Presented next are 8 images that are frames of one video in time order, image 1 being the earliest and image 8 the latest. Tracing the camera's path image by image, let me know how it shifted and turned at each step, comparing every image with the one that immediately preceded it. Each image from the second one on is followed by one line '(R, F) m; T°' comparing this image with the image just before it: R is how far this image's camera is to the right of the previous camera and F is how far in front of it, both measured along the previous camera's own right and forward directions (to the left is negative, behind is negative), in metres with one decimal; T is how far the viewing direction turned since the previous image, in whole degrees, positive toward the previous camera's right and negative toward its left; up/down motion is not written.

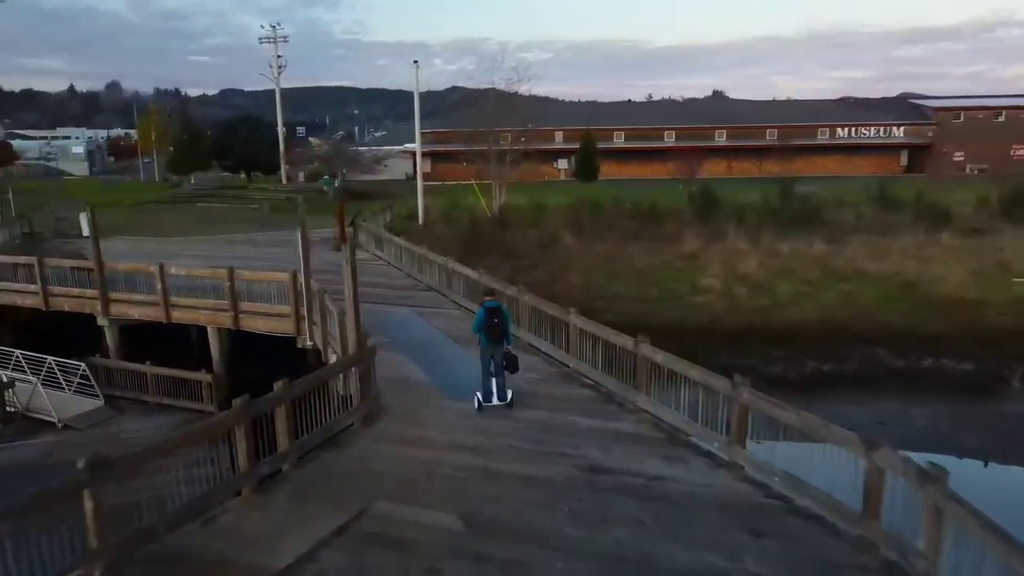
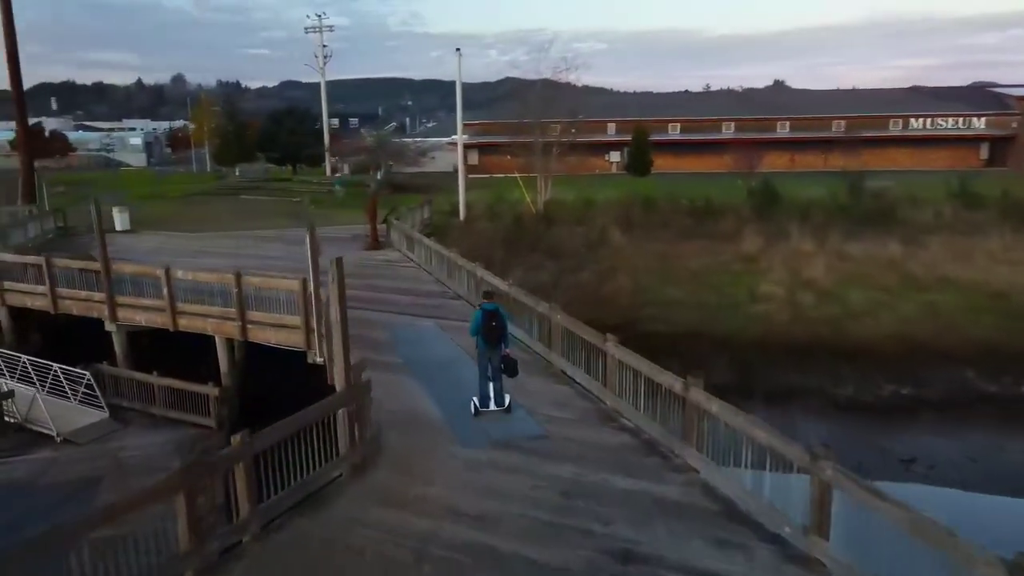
(+0.3, +1.5) m; -4°
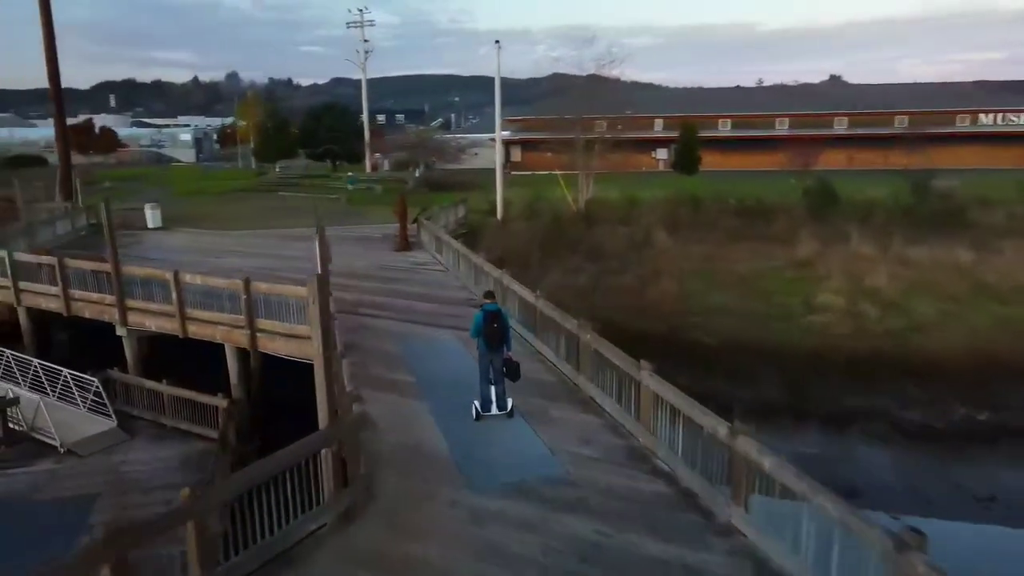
(+0.2, +1.0) m; -4°
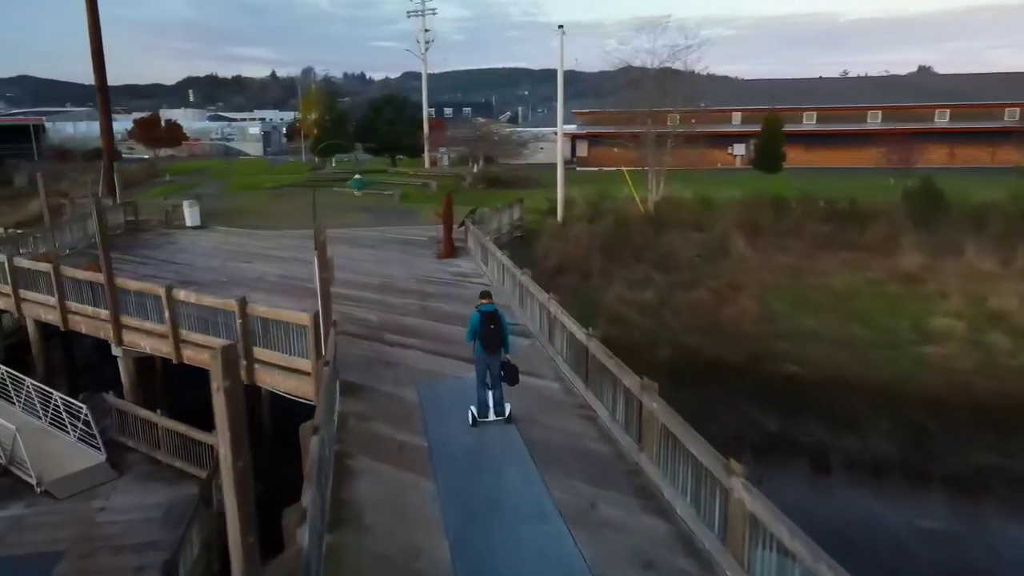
(+0.2, +2.1) m; -5°
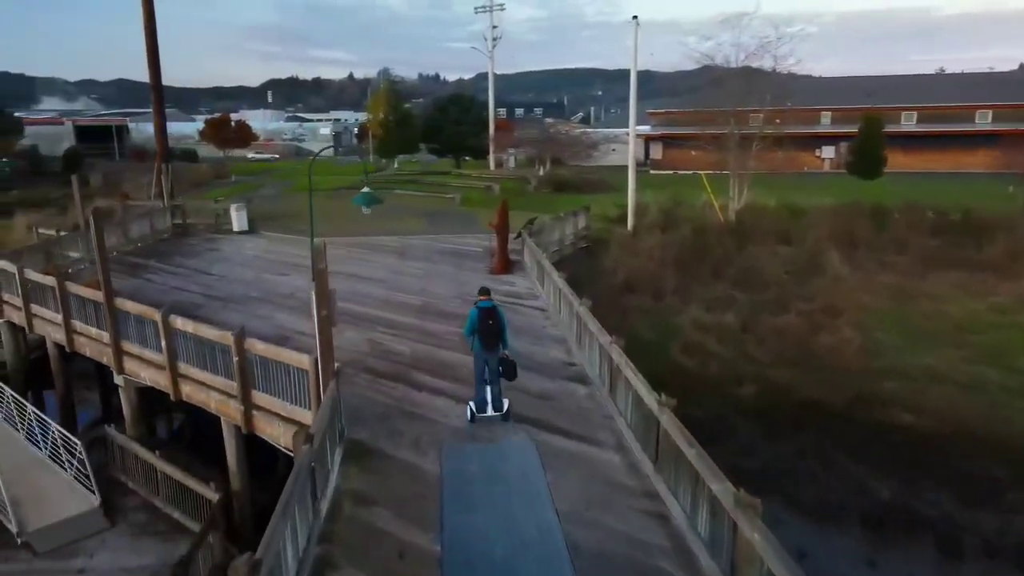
(+0.2, +1.8) m; -5°
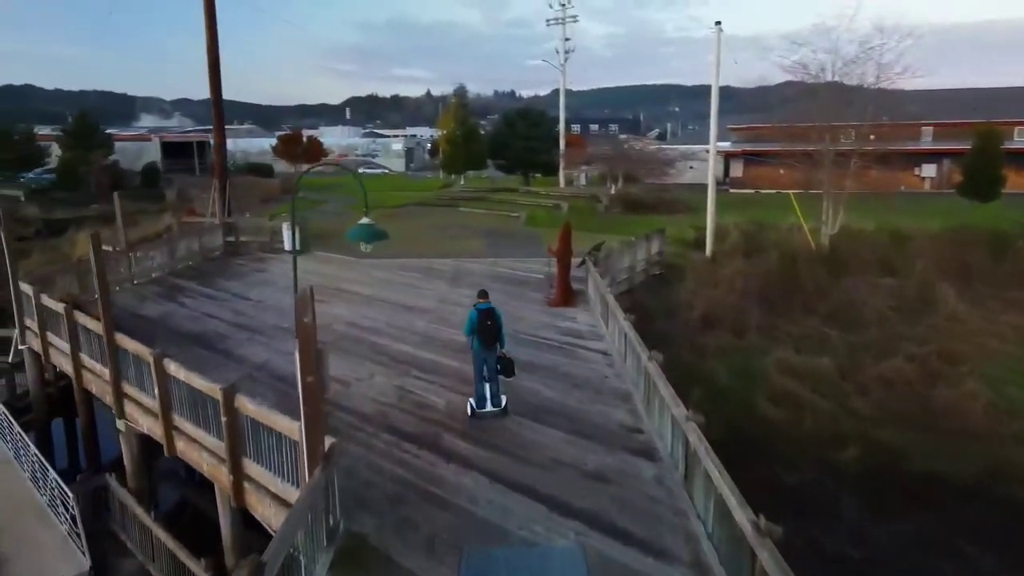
(+0.2, +1.6) m; -6°
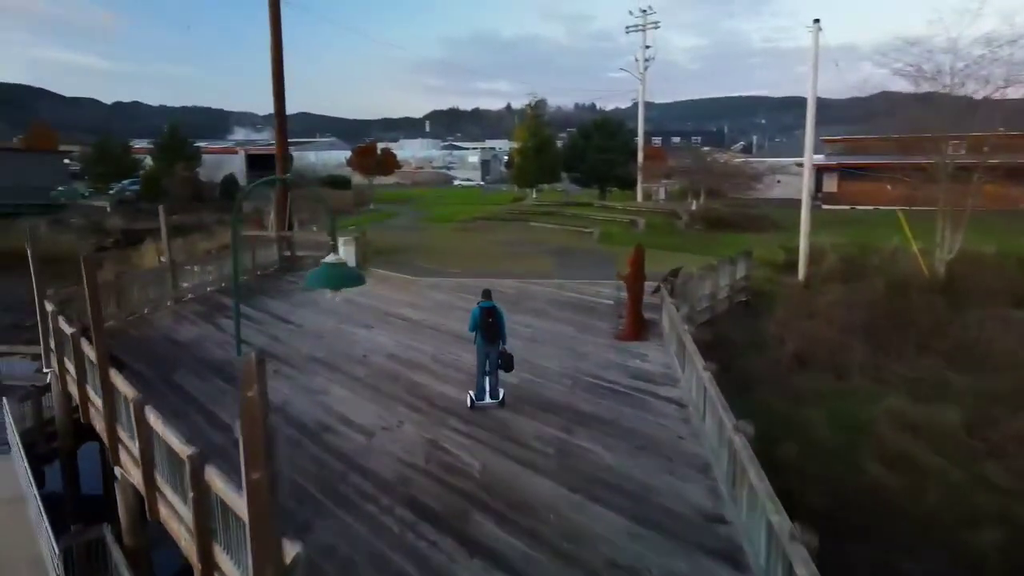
(+0.2, +1.5) m; -6°
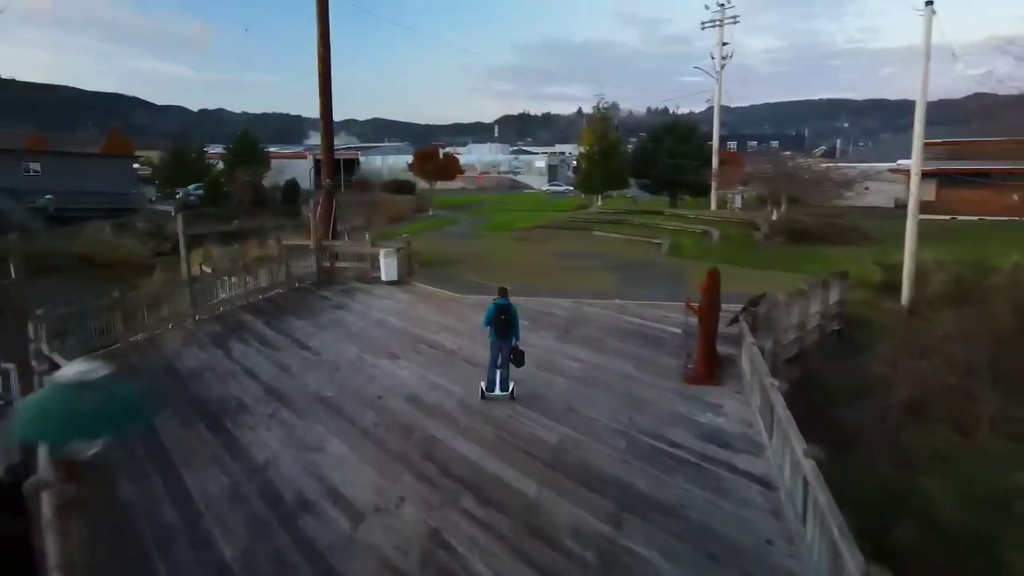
(+0.3, +1.8) m; -5°
